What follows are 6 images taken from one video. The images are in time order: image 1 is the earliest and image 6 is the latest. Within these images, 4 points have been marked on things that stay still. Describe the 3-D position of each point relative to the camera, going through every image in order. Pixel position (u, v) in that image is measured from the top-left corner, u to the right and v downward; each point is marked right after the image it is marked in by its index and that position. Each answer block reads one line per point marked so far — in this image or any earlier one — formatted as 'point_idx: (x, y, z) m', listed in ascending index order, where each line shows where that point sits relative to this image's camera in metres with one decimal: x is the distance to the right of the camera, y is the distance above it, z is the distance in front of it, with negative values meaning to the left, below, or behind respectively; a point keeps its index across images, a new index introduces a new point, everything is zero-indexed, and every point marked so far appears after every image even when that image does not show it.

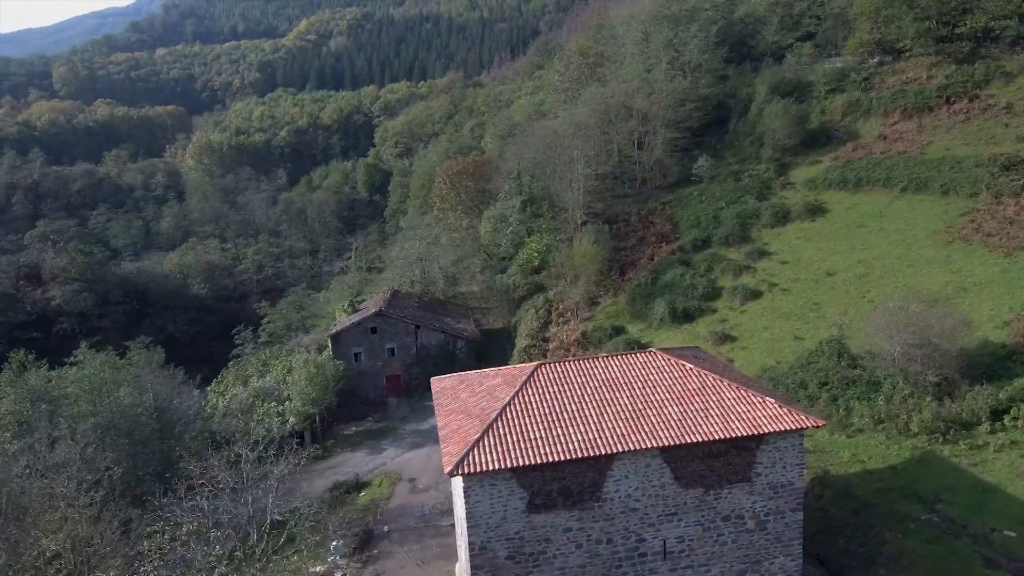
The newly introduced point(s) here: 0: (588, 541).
0: (+1.1, -3.7, +9.3) m
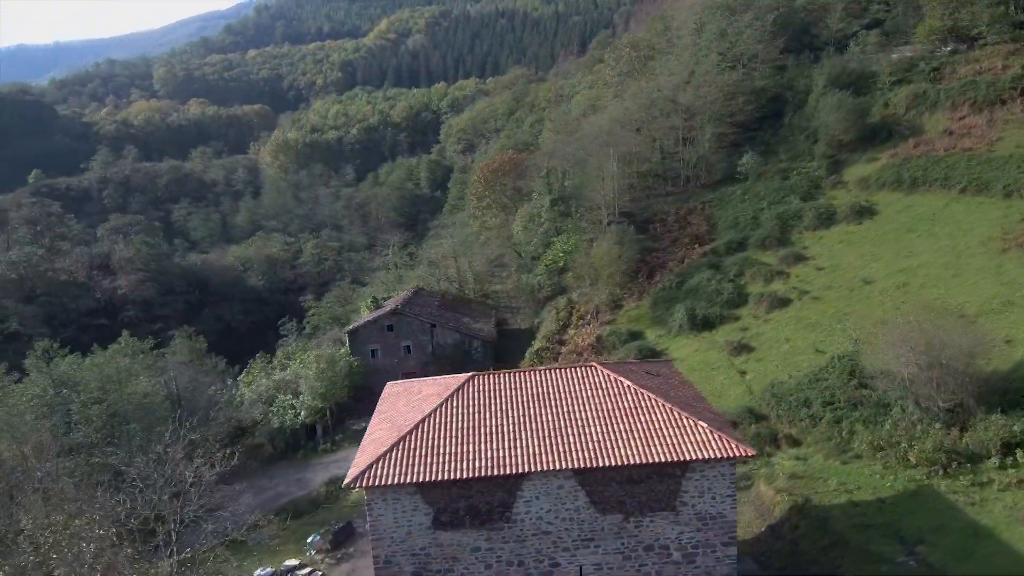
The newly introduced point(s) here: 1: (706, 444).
0: (-0.2, -3.8, +9.0) m
1: (+2.7, -2.2, +8.9) m
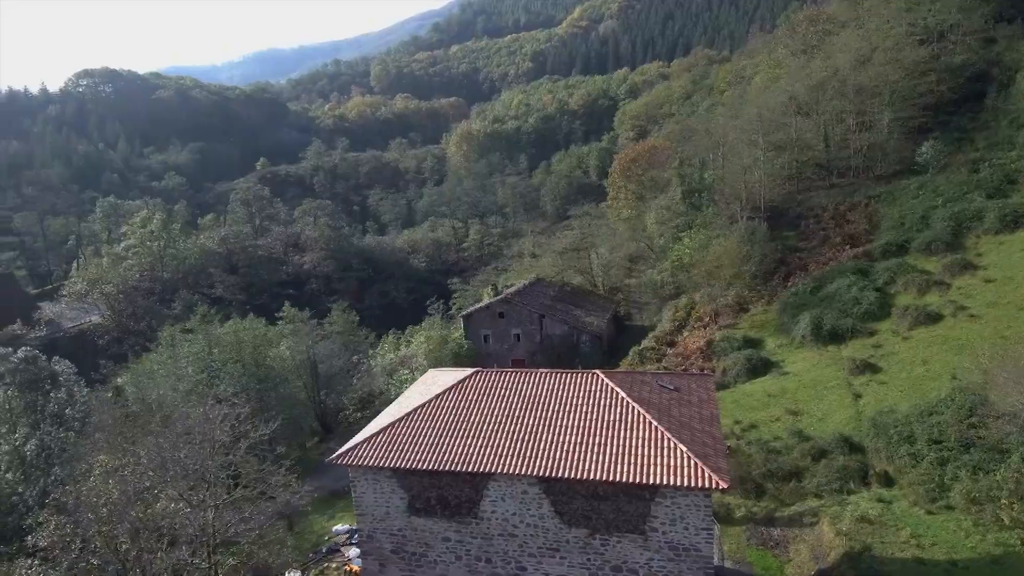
0: (-0.7, -3.8, +9.2) m
1: (+2.1, -2.3, +8.2) m
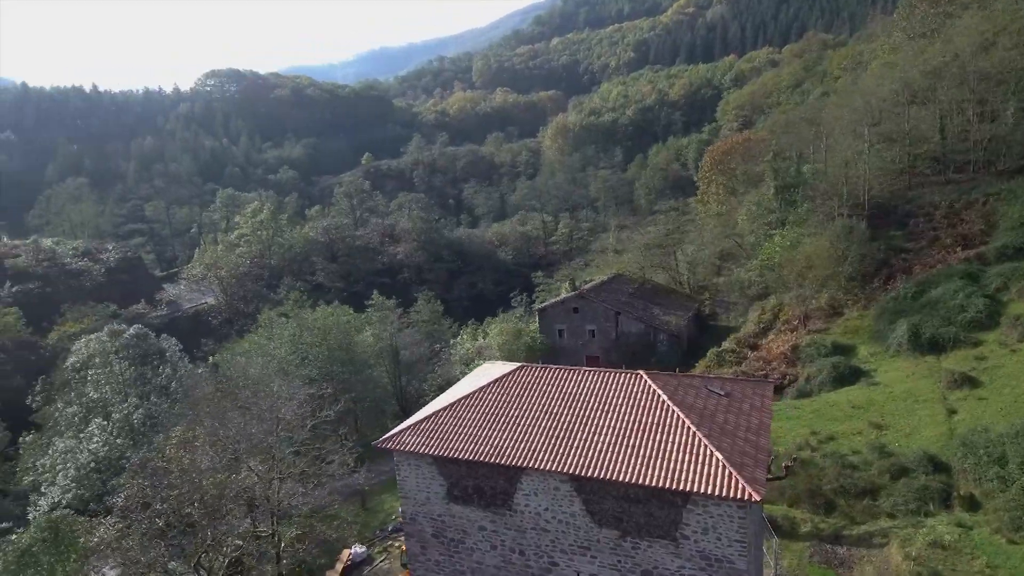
0: (-0.2, -3.7, +9.4) m
1: (+2.5, -2.4, +8.0) m
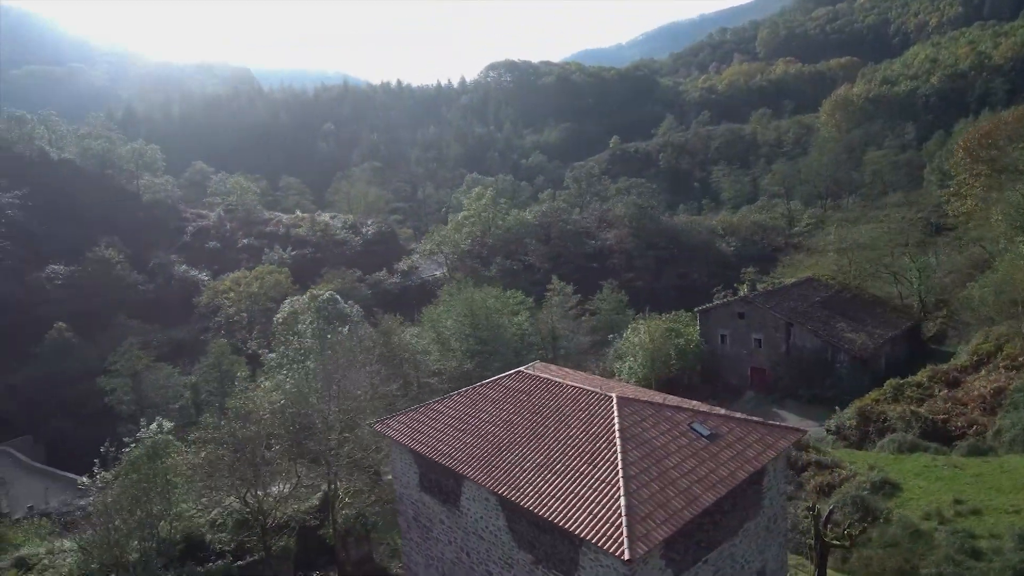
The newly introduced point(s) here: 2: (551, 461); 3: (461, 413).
0: (-0.9, -3.8, +9.7) m
1: (+1.1, -2.7, +7.3) m
2: (+0.6, -2.3, +8.6) m
3: (-0.7, -2.0, +10.3) m
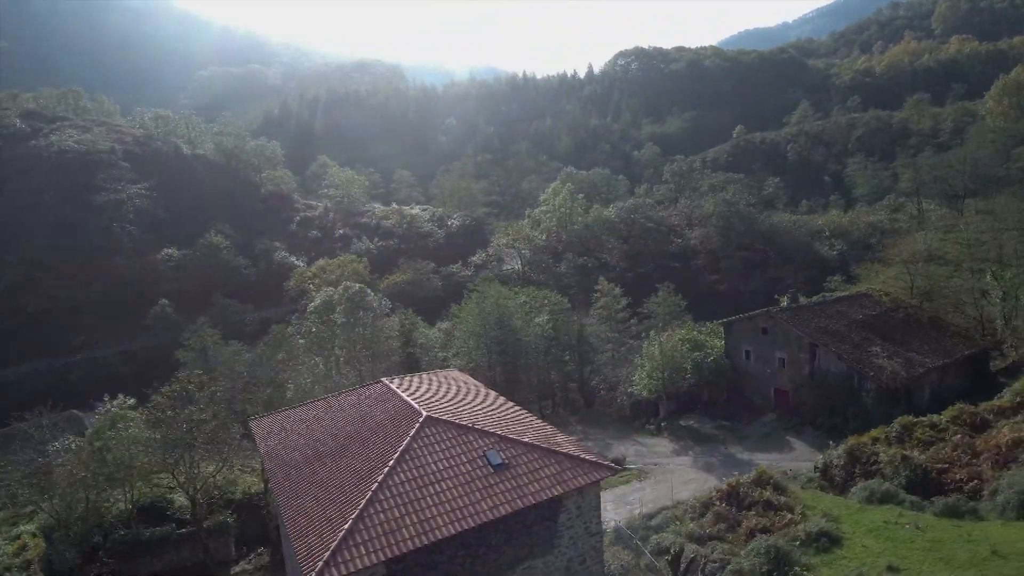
0: (-3.5, -4.0, +10.3) m
1: (-2.1, -3.0, +7.4) m
2: (-2.3, -2.5, +8.8) m
3: (-3.2, -2.2, +10.7) m
